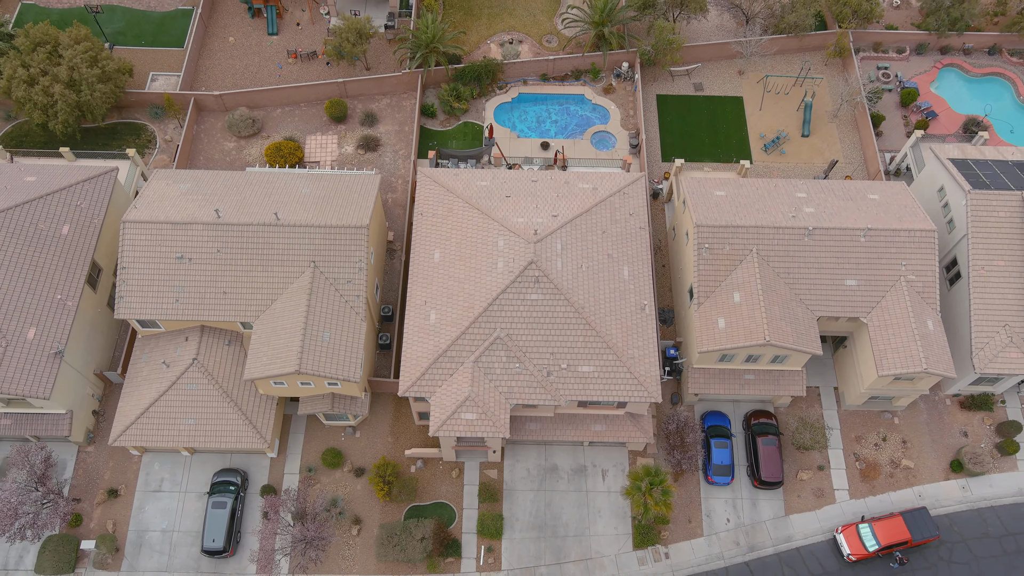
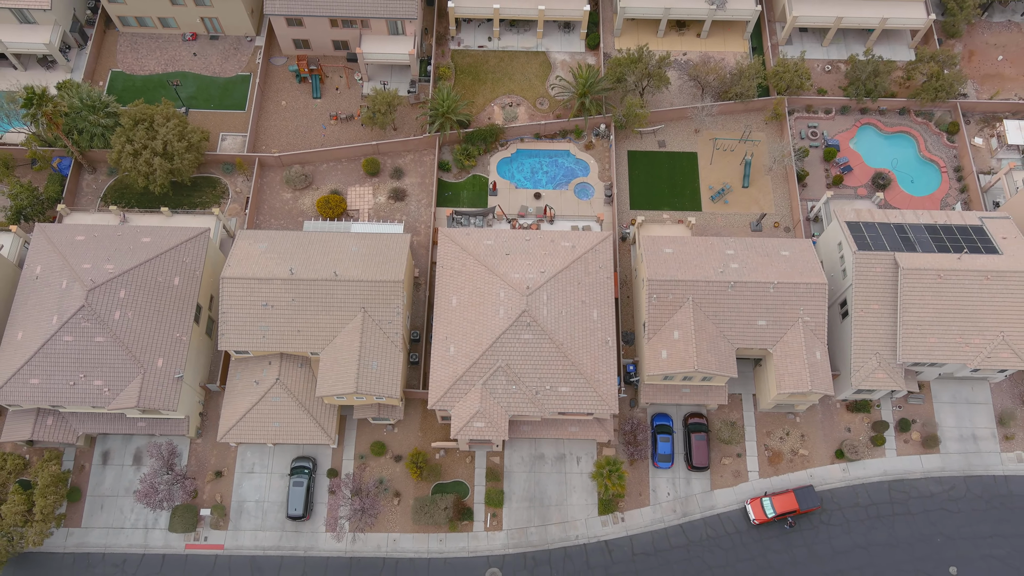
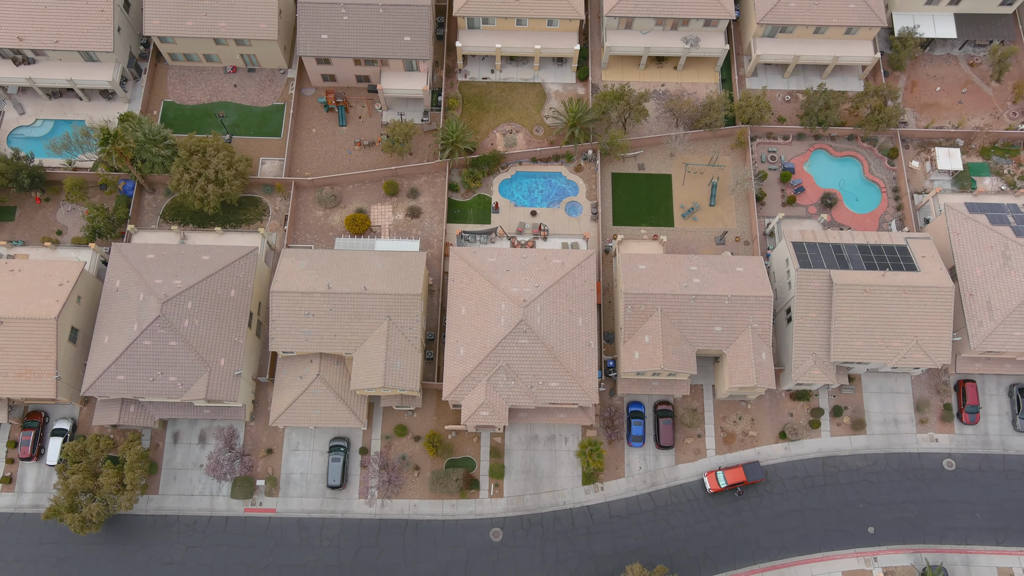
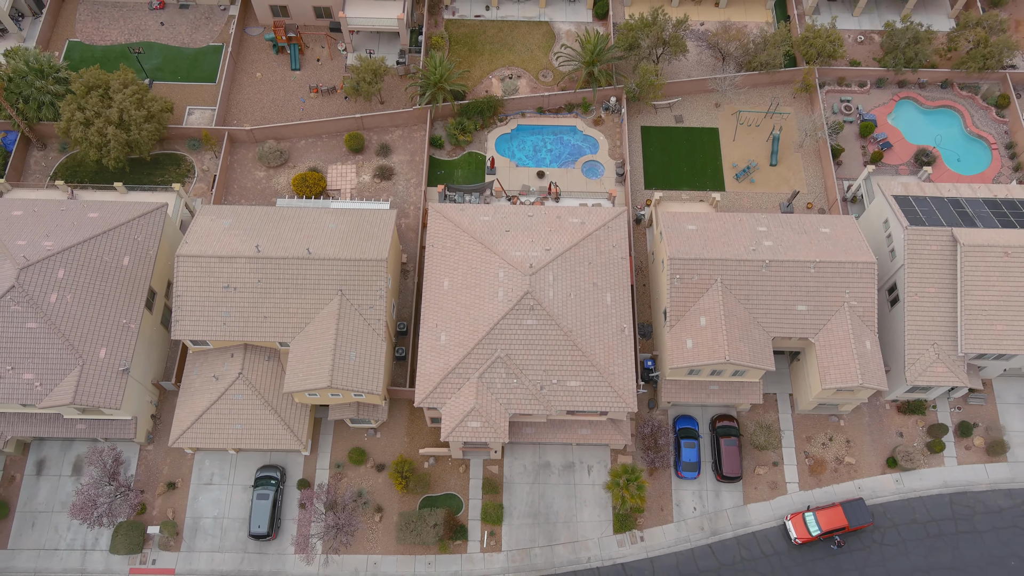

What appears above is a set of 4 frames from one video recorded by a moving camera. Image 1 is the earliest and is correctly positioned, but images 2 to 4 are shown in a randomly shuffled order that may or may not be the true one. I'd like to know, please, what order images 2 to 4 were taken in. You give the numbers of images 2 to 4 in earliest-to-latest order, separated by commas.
4, 2, 3
